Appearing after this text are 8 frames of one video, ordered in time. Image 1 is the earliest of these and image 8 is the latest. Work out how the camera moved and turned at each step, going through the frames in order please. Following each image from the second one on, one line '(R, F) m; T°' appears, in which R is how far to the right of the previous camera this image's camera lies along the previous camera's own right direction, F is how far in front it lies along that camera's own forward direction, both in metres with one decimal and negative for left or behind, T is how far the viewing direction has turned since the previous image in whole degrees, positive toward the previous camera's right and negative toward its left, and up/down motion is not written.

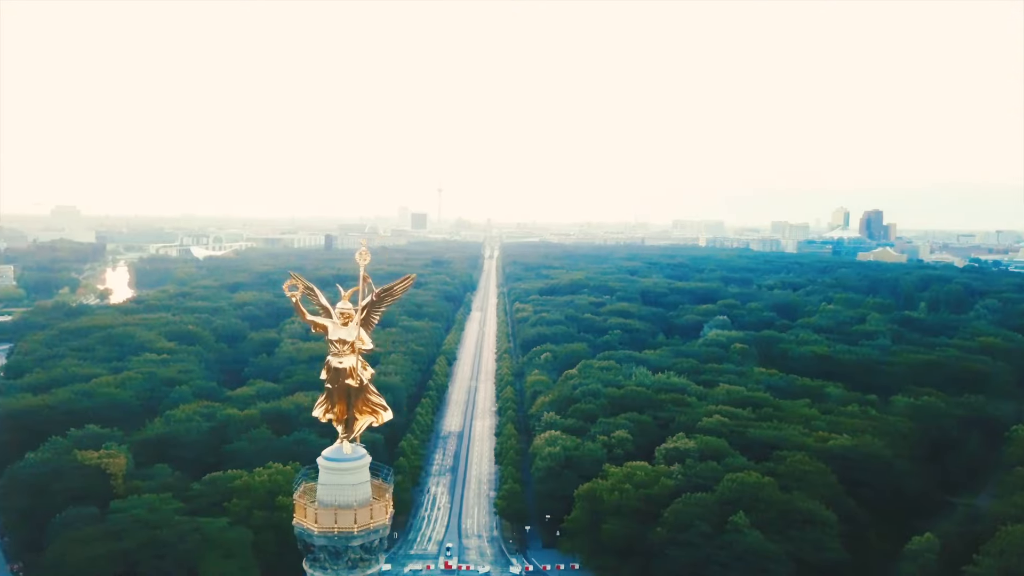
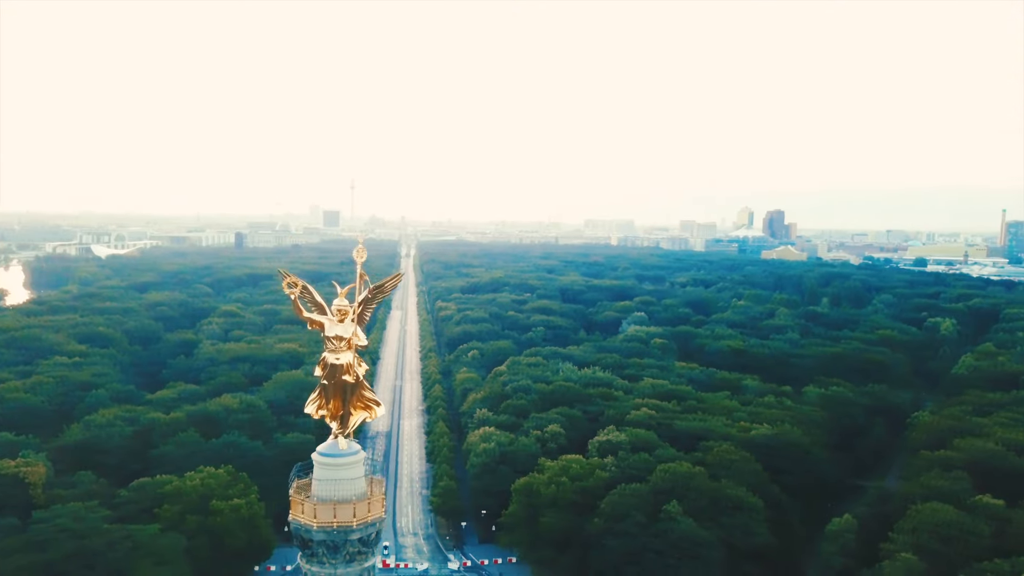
(-1.3, -0.4) m; +6°
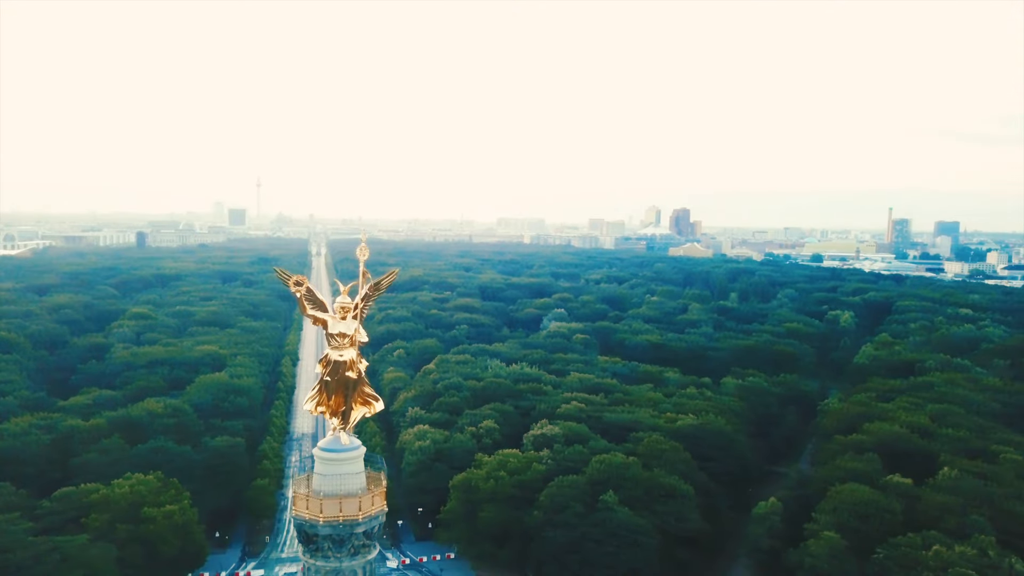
(-1.4, -0.4) m; +6°
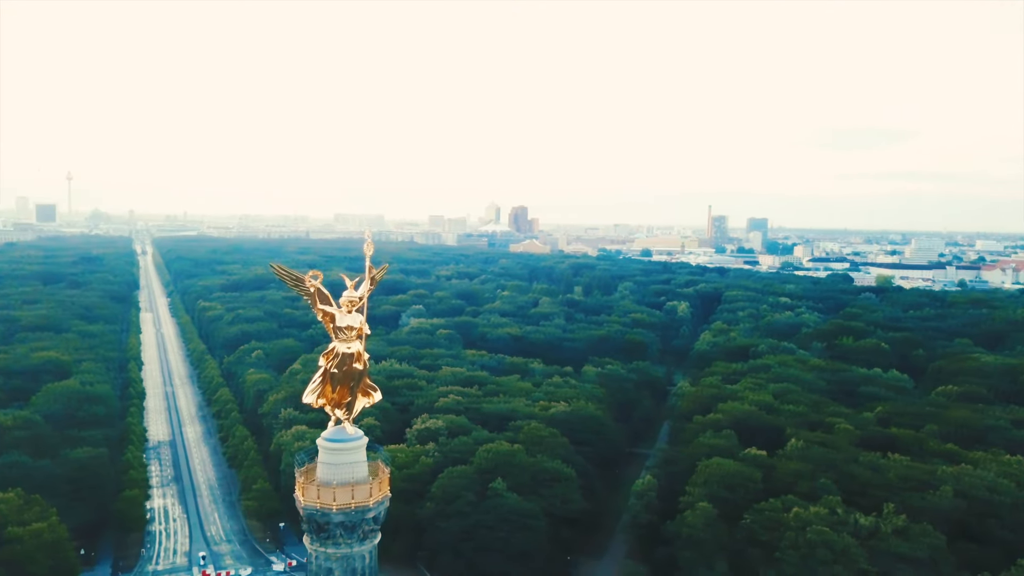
(-2.8, -0.7) m; +12°
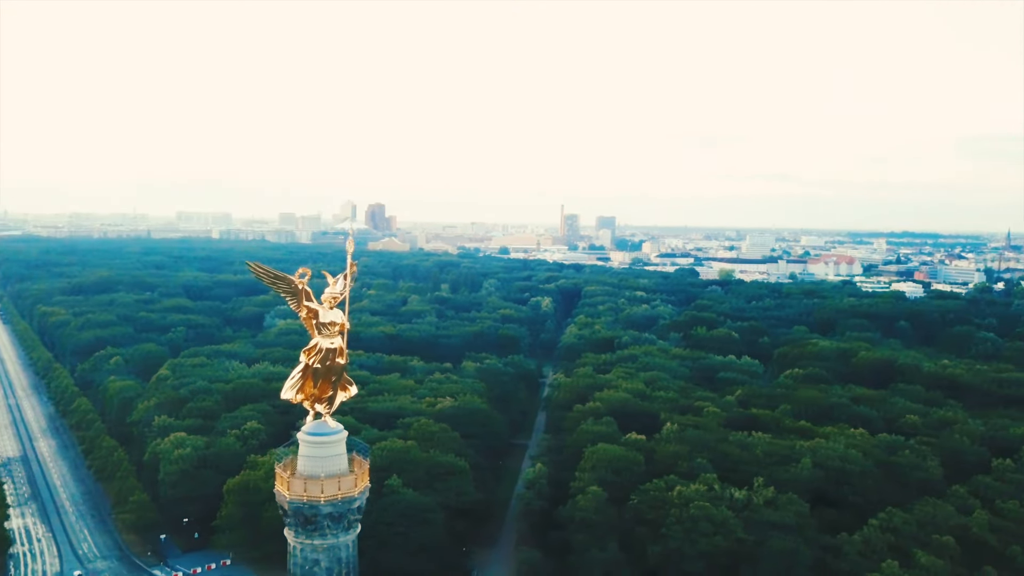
(-2.1, -0.7) m; +10°
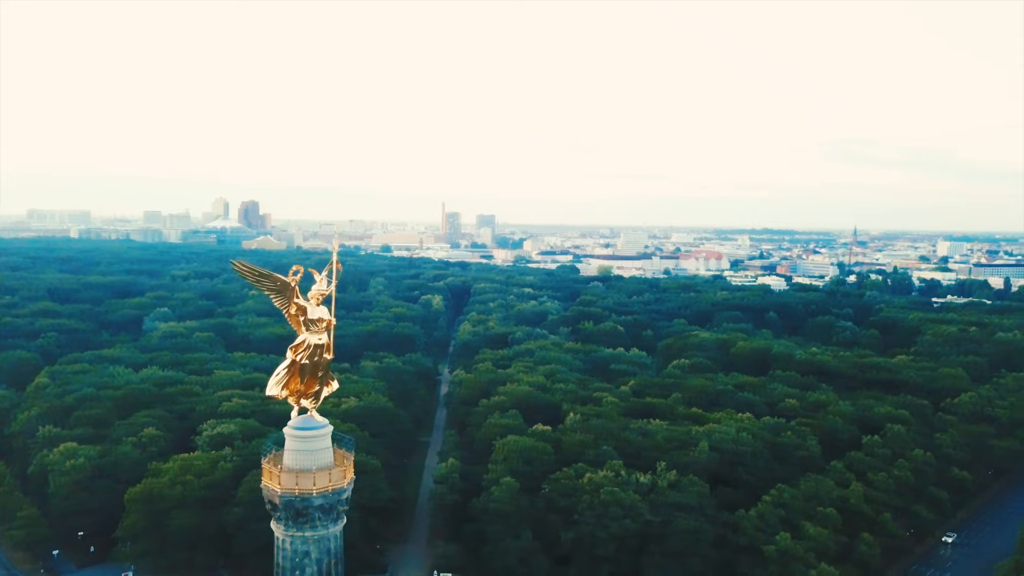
(-1.8, -0.6) m; +9°
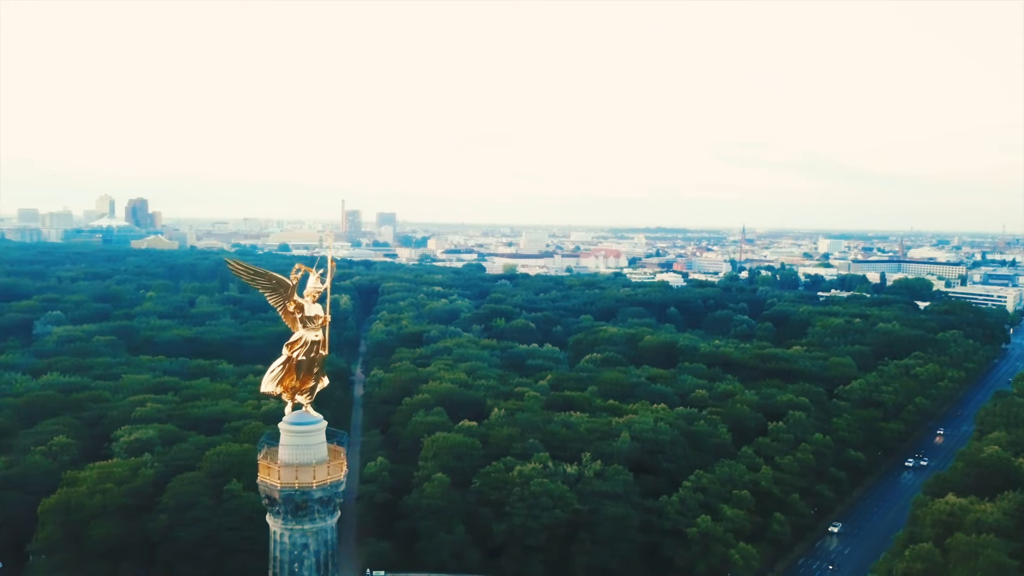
(-1.7, -0.6) m; +7°
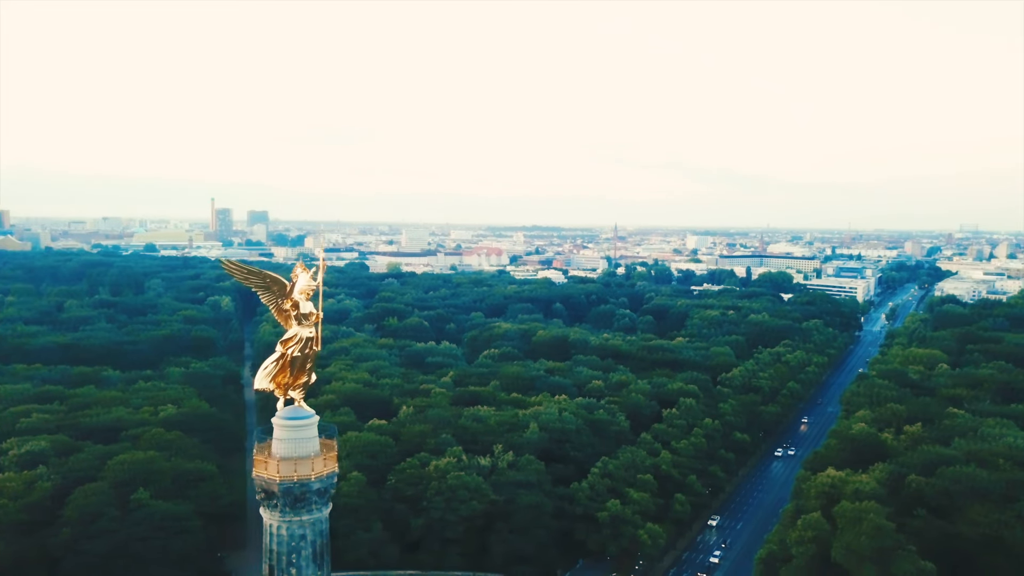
(-2.0, -0.8) m; +9°
